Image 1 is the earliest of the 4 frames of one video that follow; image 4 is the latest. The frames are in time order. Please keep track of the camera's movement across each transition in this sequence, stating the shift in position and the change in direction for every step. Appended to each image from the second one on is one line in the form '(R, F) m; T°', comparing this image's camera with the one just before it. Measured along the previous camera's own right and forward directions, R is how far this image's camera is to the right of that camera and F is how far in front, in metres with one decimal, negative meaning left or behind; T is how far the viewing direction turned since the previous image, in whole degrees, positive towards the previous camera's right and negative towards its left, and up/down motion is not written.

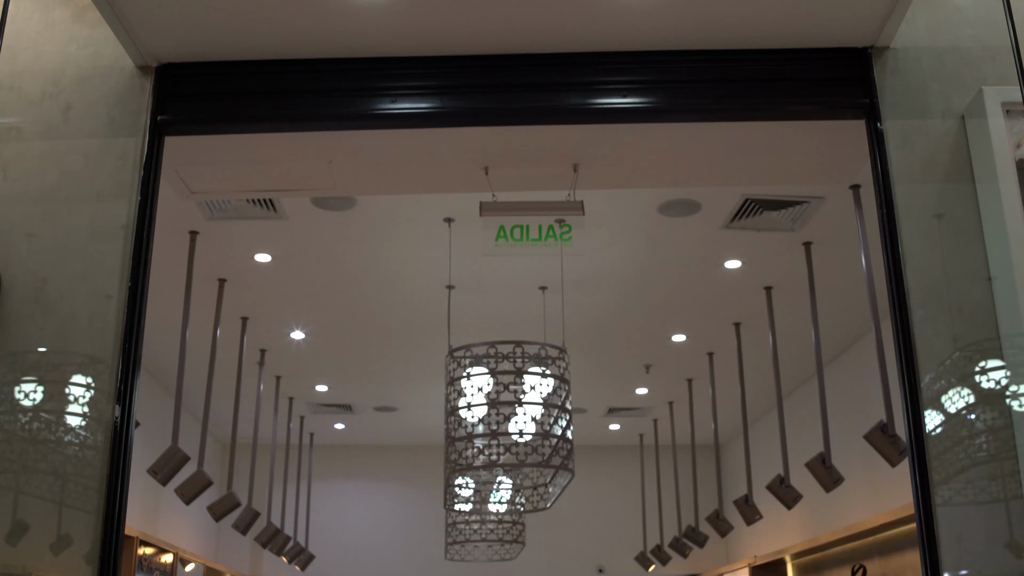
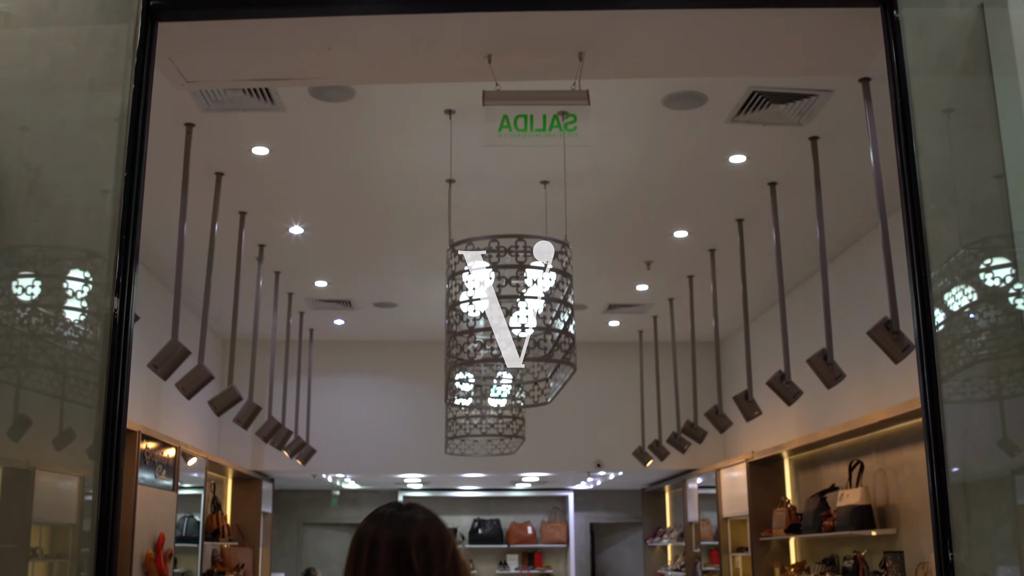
(0.0, +0.1) m; 0°
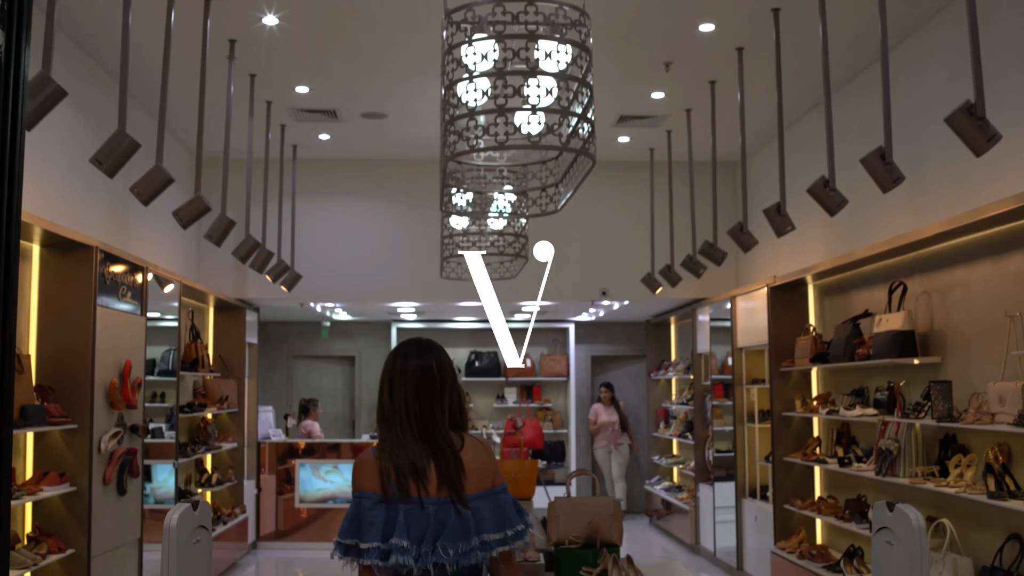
(0.0, +0.7) m; 0°
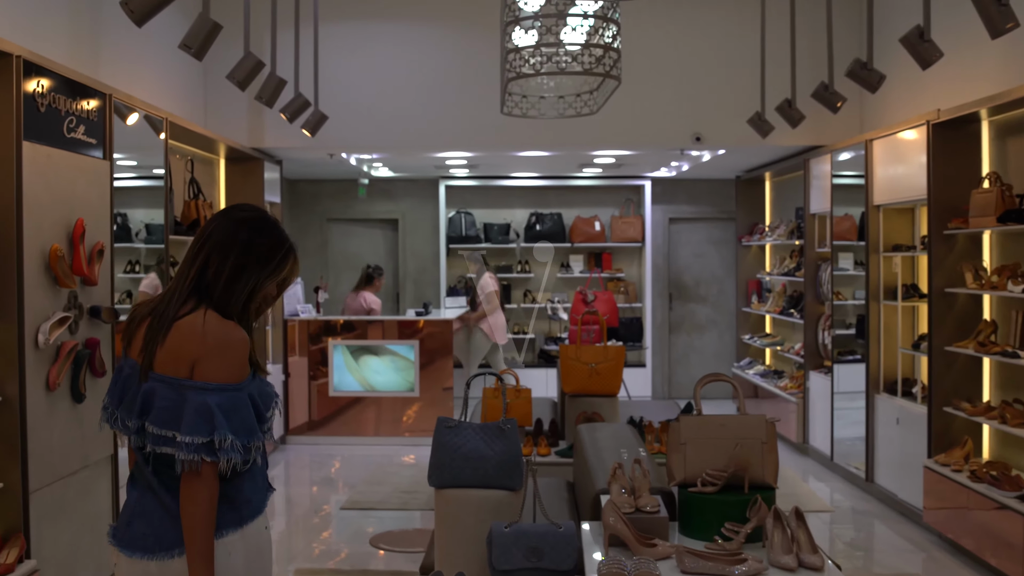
(-0.2, +1.6) m; -2°
